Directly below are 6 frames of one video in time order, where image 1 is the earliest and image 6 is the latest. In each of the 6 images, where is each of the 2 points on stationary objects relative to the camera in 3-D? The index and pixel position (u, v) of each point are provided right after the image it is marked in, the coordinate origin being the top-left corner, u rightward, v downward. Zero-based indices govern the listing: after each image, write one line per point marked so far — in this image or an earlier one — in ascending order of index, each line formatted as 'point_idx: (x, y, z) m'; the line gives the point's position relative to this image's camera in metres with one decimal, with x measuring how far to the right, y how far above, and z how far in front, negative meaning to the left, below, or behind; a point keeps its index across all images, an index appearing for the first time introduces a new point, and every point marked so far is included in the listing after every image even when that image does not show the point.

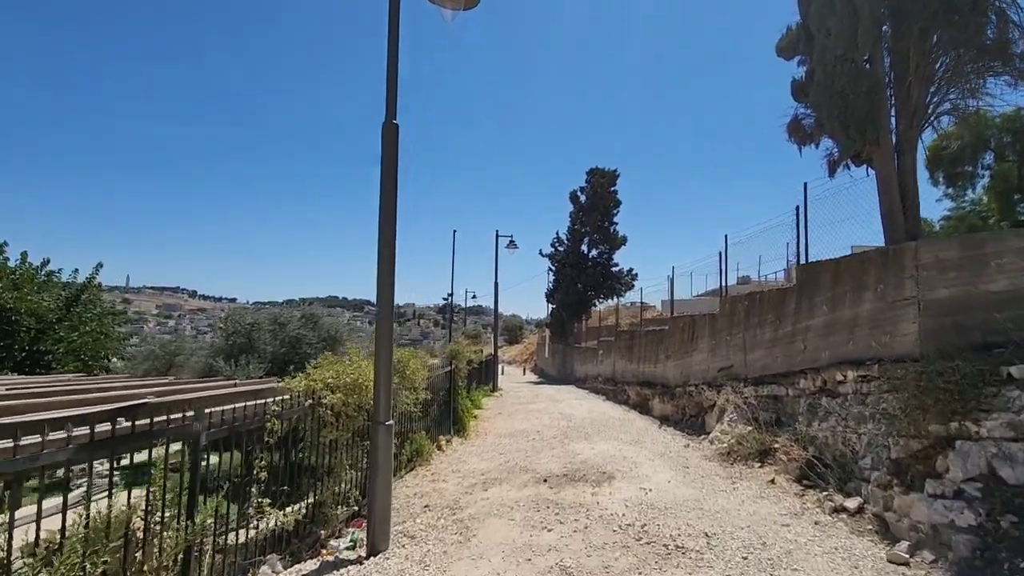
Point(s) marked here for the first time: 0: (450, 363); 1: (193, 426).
0: (-1.6, -1.9, +13.4) m
1: (-3.0, -1.3, +4.7) m
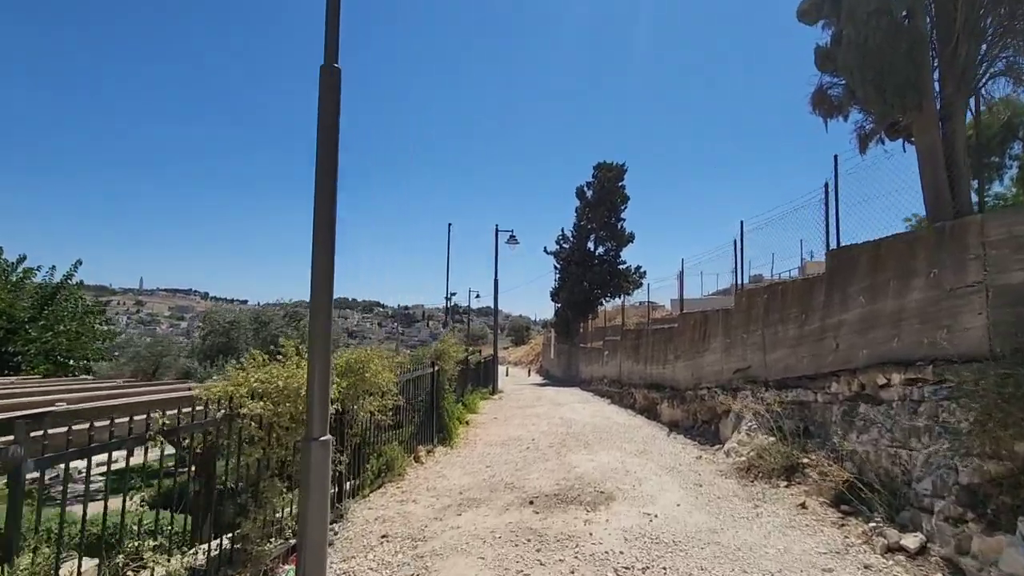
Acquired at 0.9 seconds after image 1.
0: (-1.9, -1.8, +12.1) m
1: (-3.3, -1.1, +3.5) m
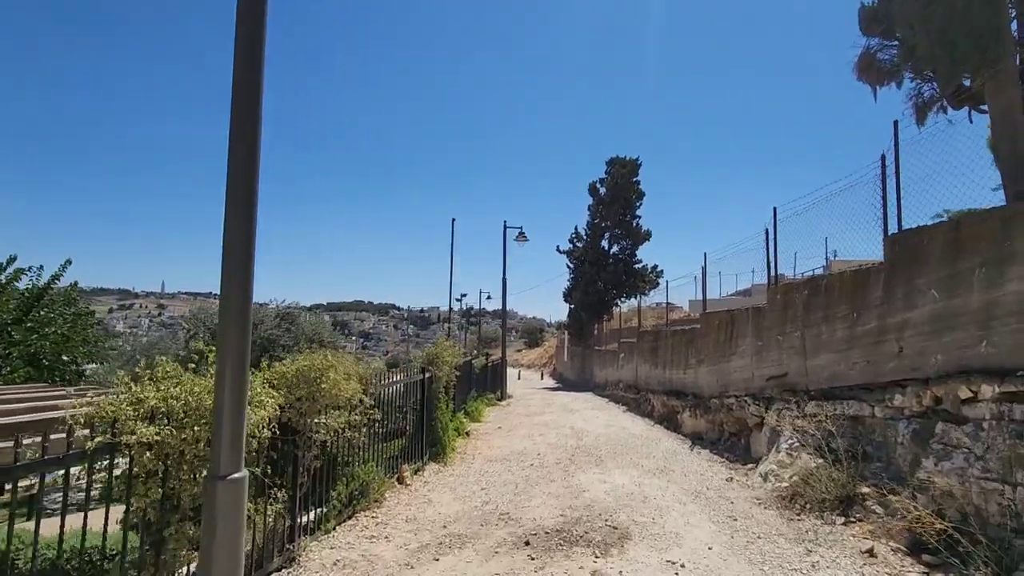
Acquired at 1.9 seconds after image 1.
0: (-1.8, -1.7, +10.8) m
1: (-3.5, -1.0, +2.2) m
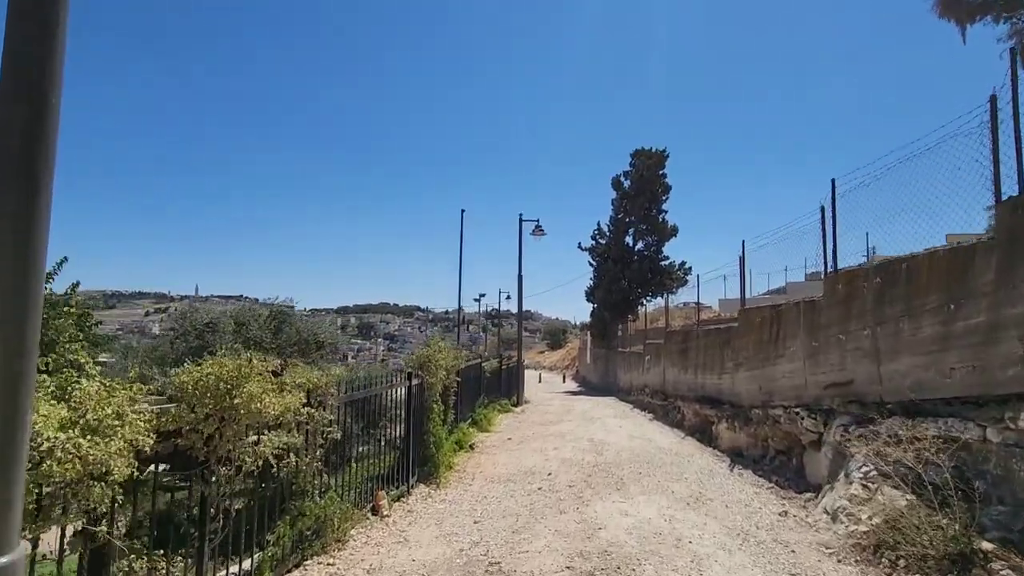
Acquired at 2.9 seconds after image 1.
0: (-1.7, -1.5, +9.2) m
1: (-3.9, -0.8, +0.7) m
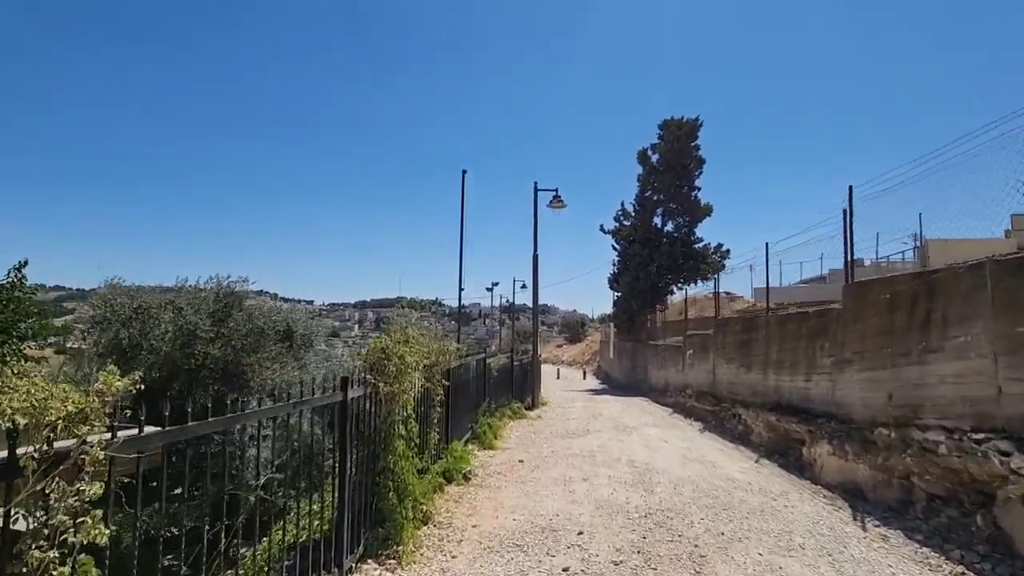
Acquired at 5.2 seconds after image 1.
0: (-1.7, -1.0, +5.7) m
1: (-4.1, -0.4, -2.7) m
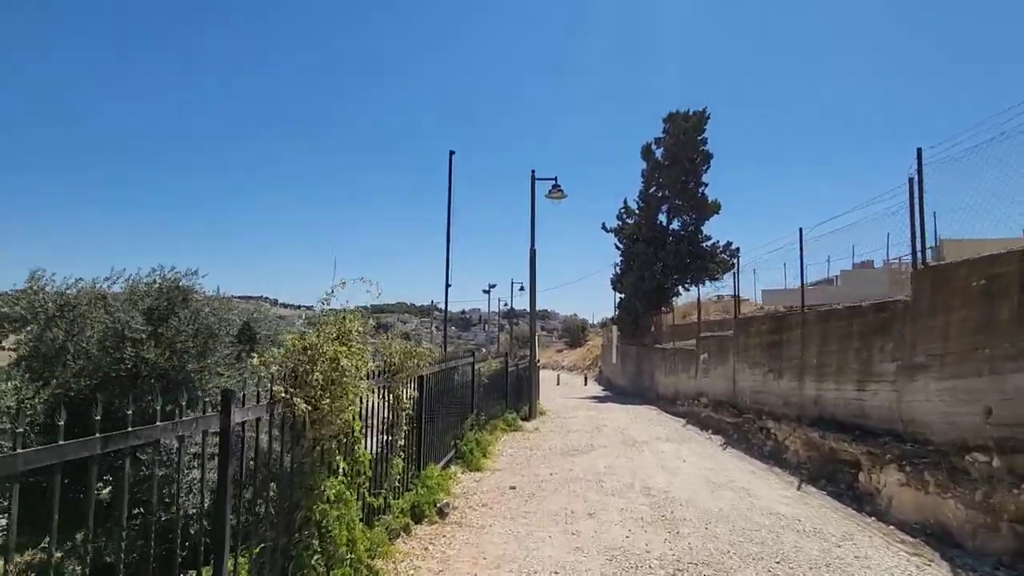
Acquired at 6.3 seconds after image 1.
0: (-1.8, -0.8, +3.9) m
1: (-4.2, -0.1, -4.5) m
